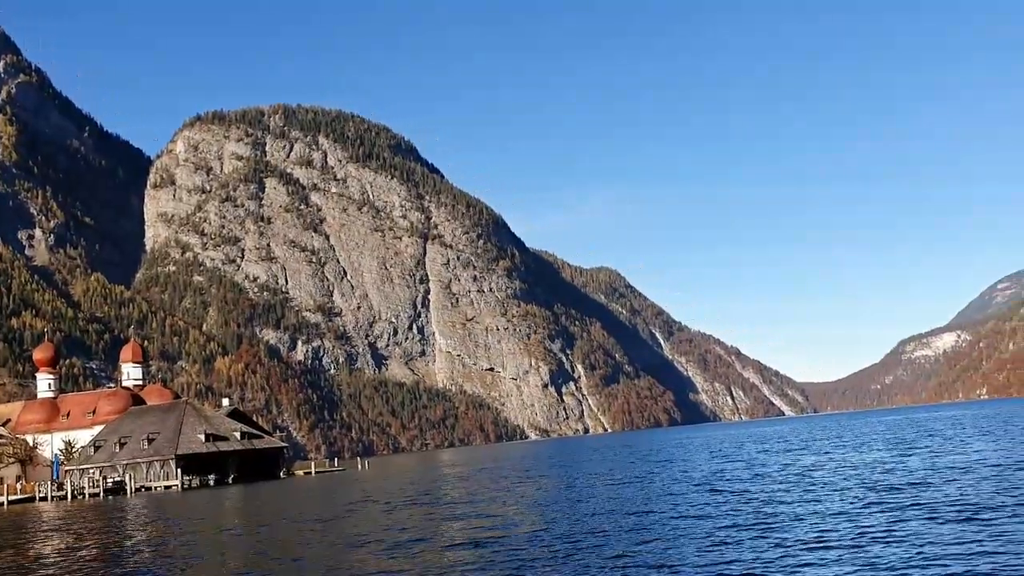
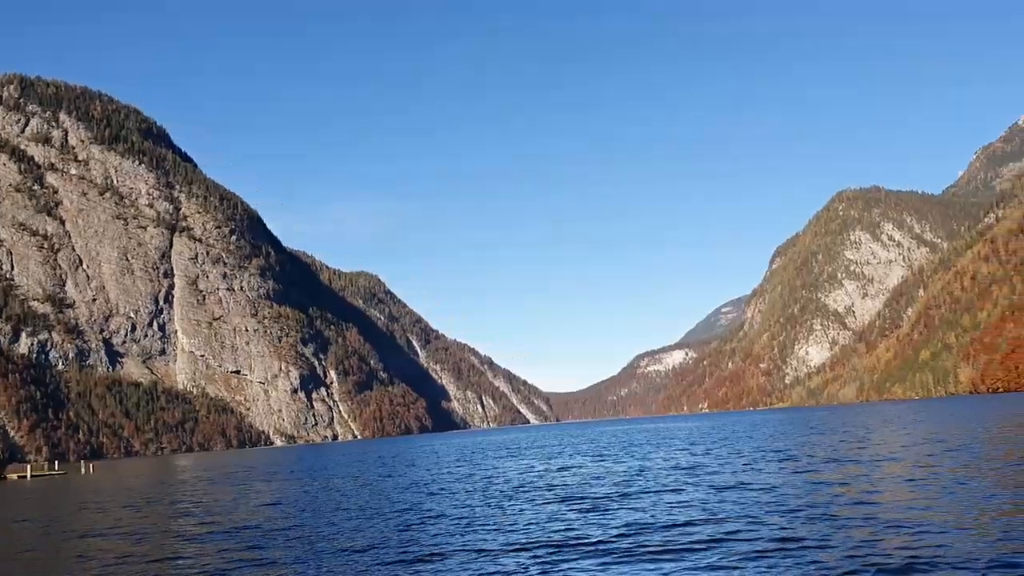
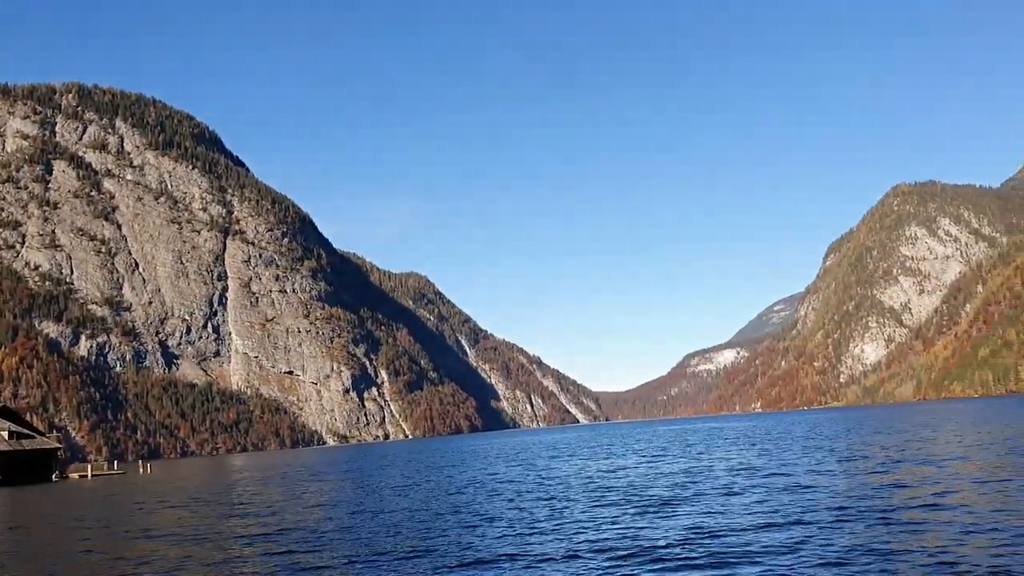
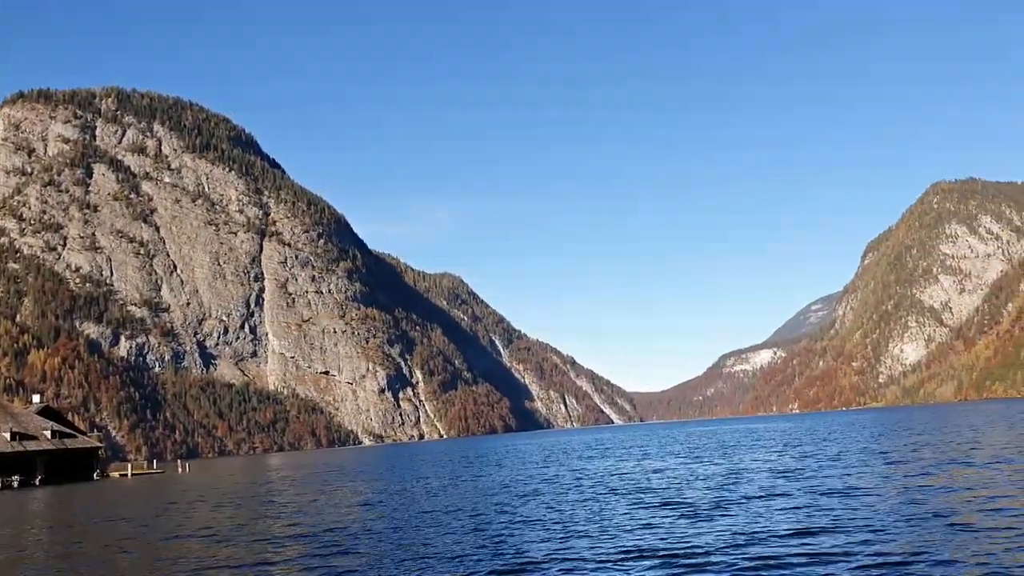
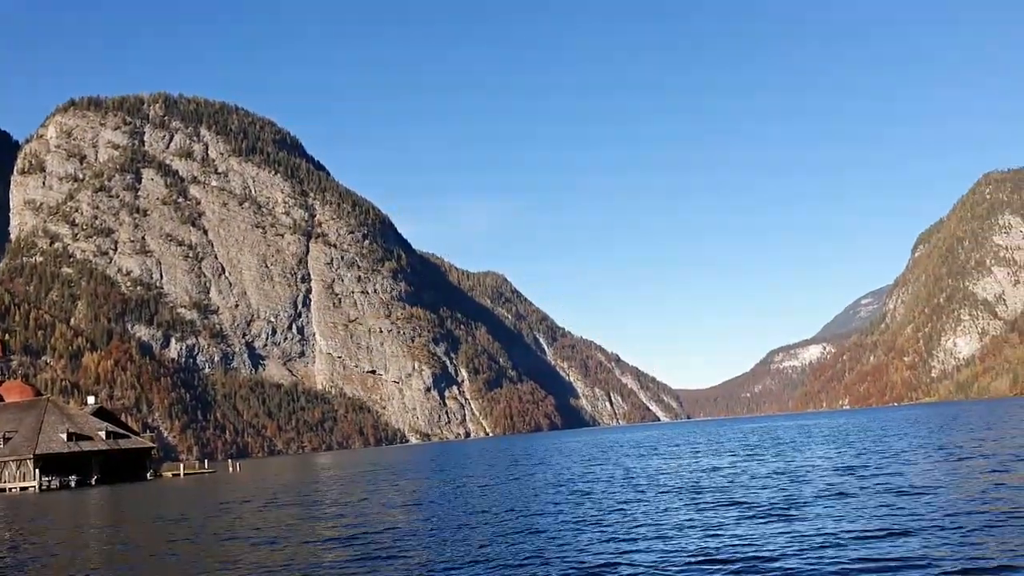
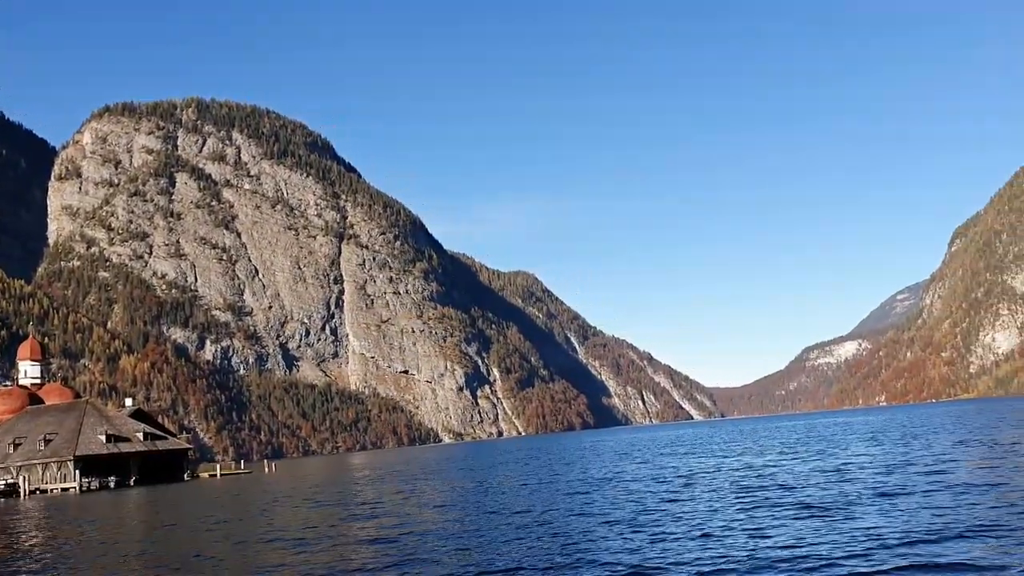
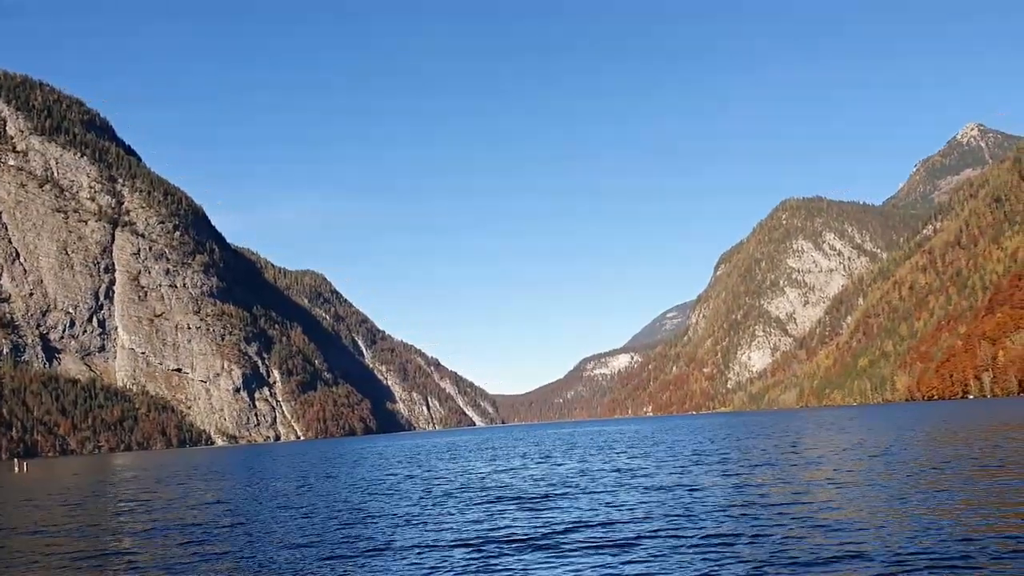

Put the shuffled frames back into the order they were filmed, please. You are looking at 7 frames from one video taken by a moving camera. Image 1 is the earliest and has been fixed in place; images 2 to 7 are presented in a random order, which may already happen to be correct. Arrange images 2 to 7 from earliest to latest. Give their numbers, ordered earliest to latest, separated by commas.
6, 5, 4, 3, 2, 7
